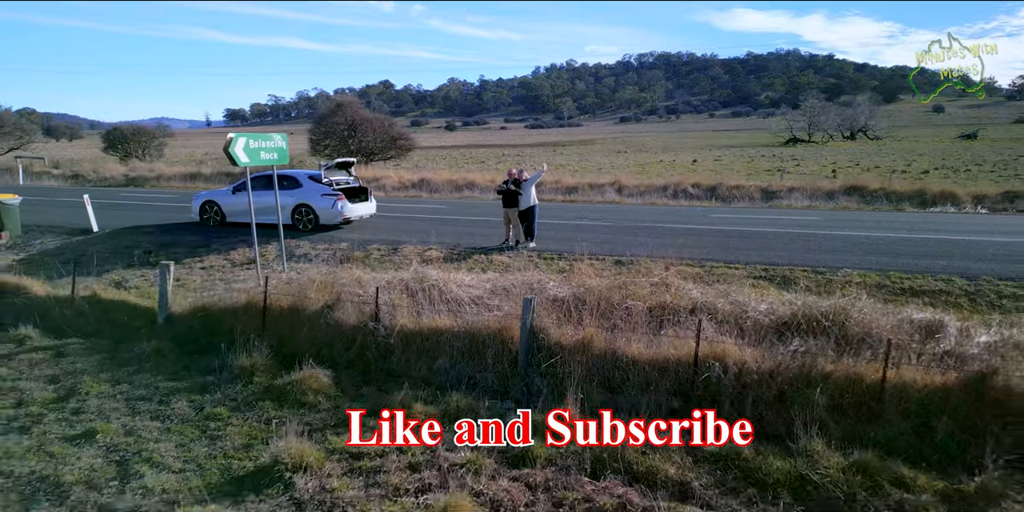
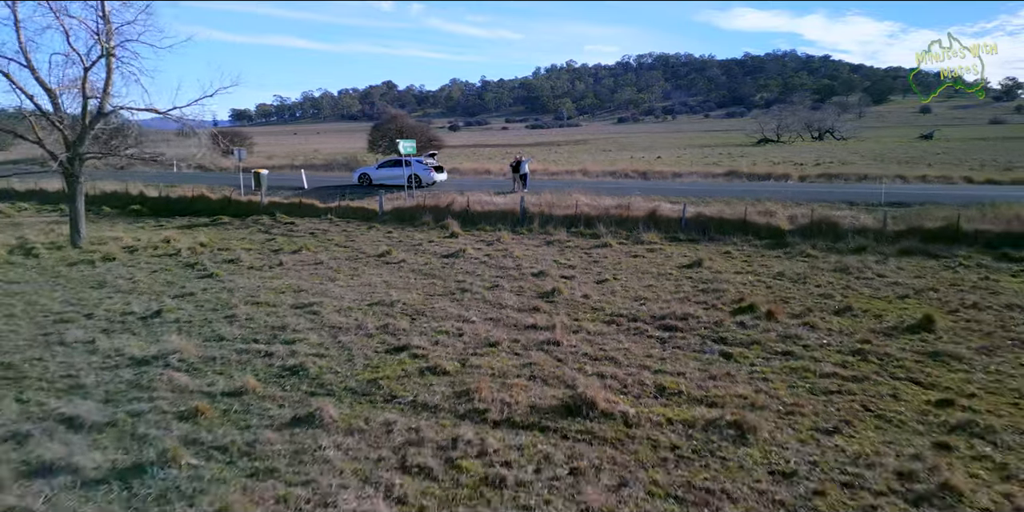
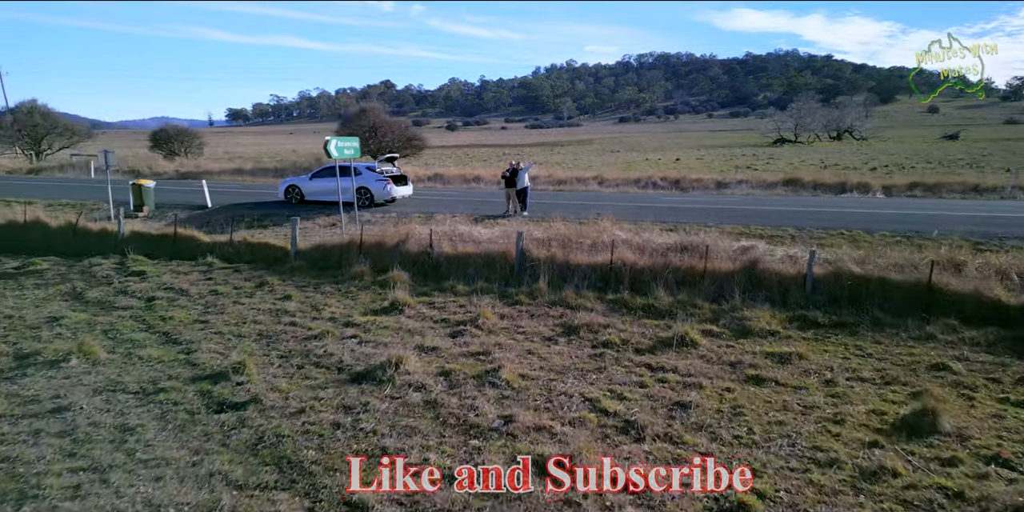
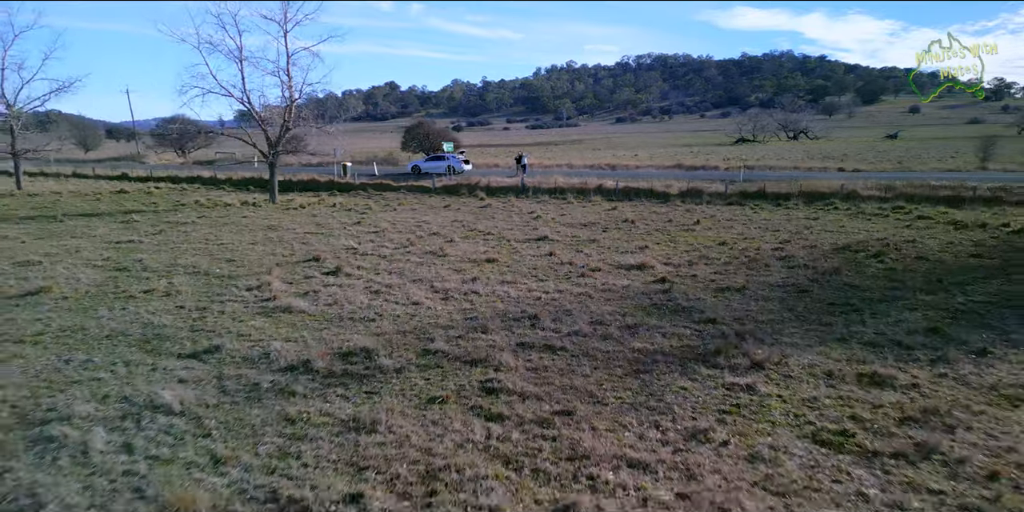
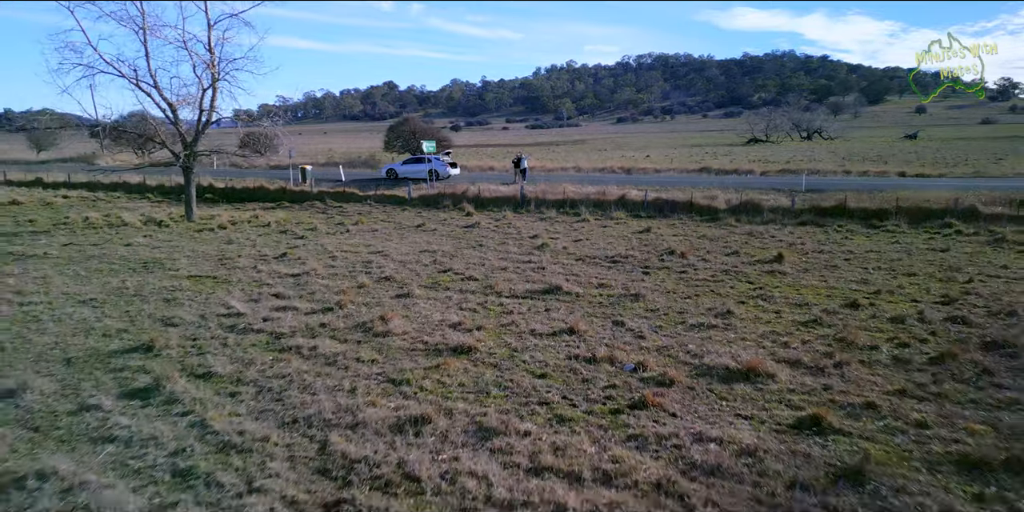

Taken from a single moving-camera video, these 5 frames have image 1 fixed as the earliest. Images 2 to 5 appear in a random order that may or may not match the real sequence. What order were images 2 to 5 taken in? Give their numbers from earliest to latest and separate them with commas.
3, 2, 5, 4
